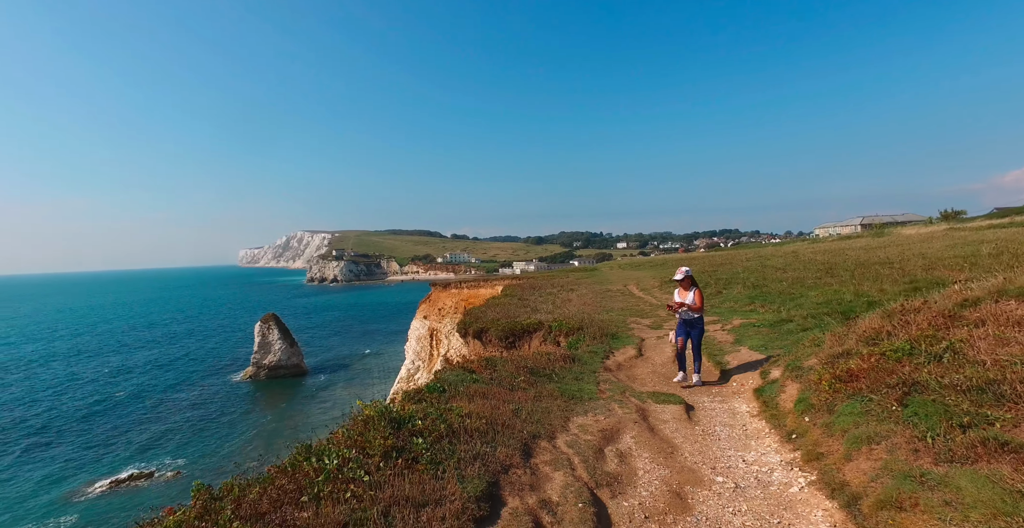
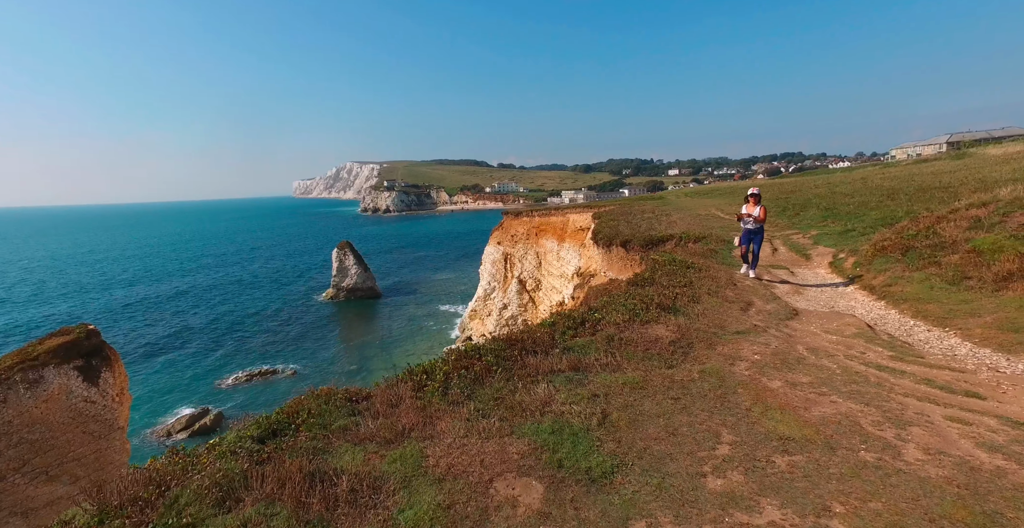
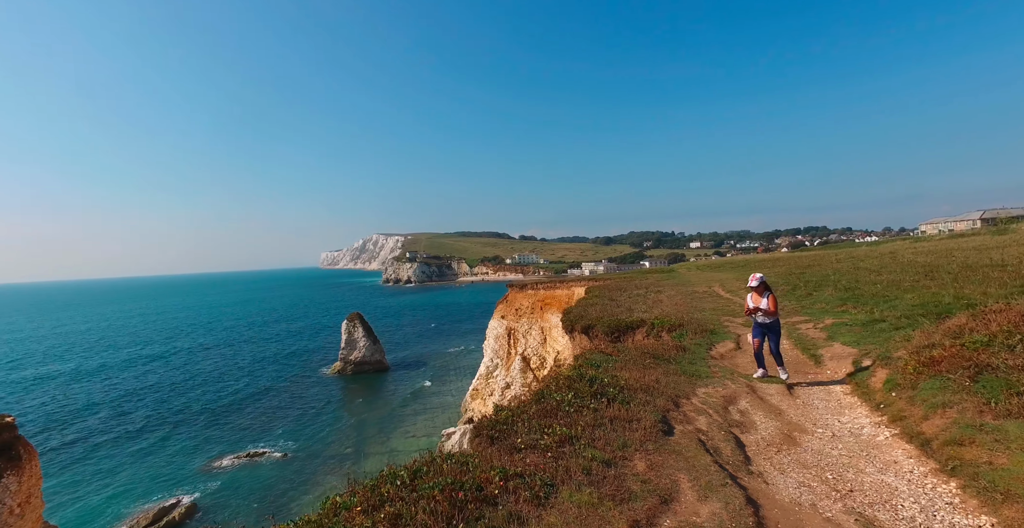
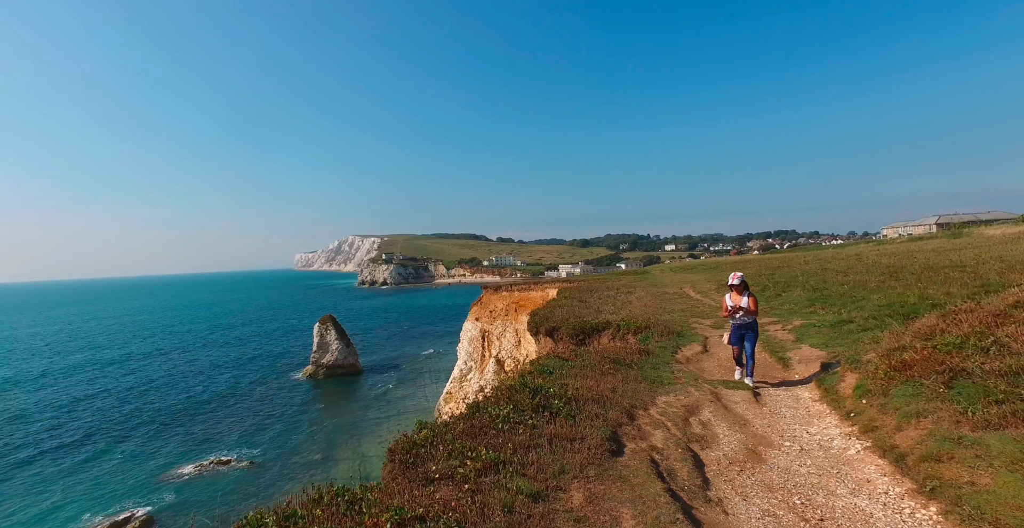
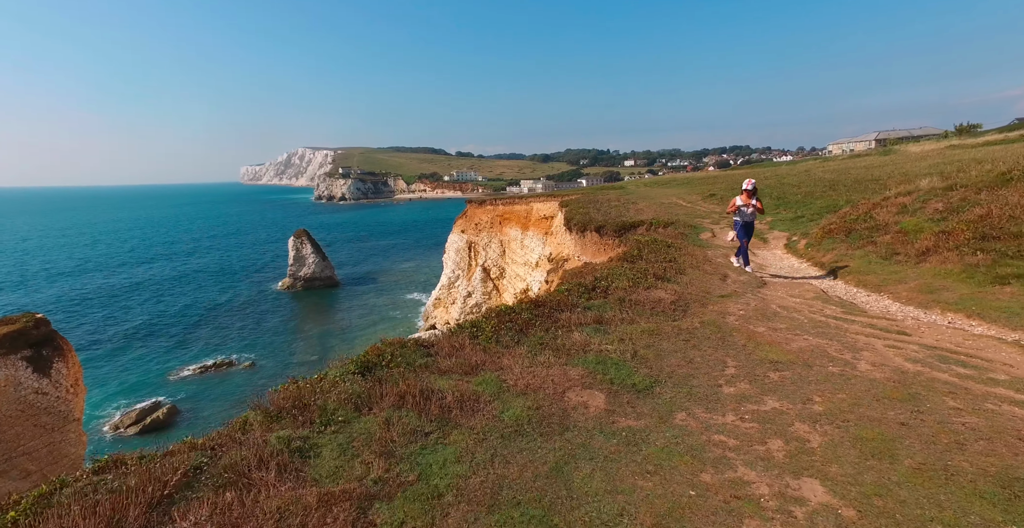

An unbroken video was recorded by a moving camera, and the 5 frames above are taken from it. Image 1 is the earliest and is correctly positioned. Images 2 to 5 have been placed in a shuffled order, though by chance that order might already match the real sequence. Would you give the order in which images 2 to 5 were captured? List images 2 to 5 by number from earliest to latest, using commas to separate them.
4, 3, 2, 5
